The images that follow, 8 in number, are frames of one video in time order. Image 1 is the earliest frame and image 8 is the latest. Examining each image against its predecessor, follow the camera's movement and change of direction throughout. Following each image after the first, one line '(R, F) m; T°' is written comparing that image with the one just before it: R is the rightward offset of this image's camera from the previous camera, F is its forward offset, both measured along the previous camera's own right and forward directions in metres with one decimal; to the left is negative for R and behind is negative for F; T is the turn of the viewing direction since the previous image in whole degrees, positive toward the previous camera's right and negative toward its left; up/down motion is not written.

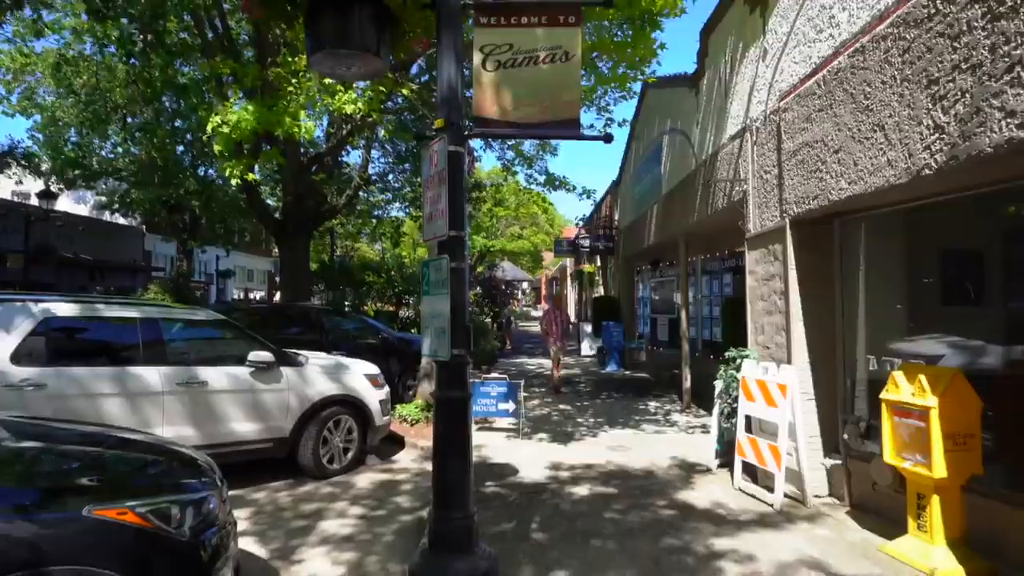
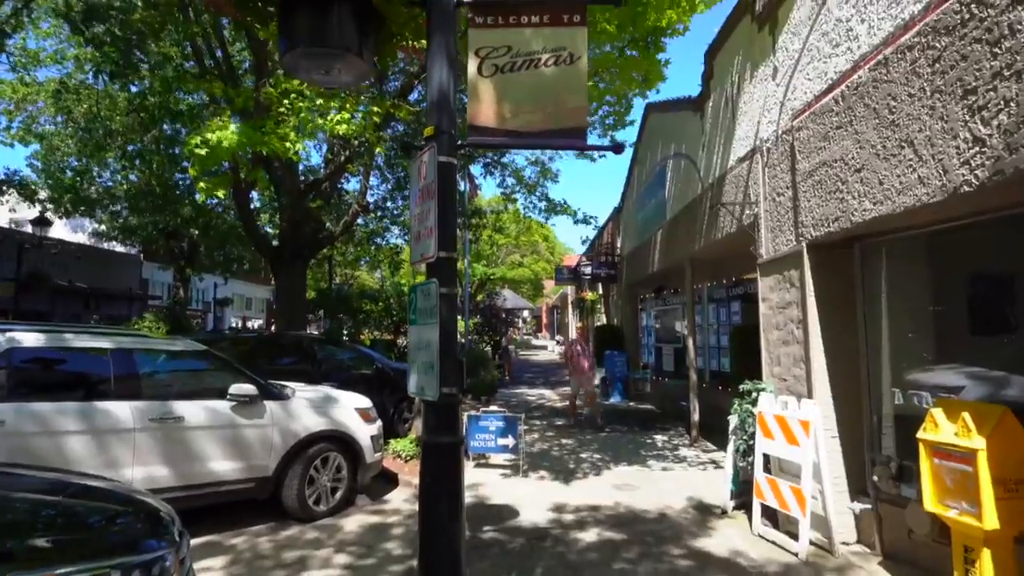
(0.0, +0.4) m; 0°
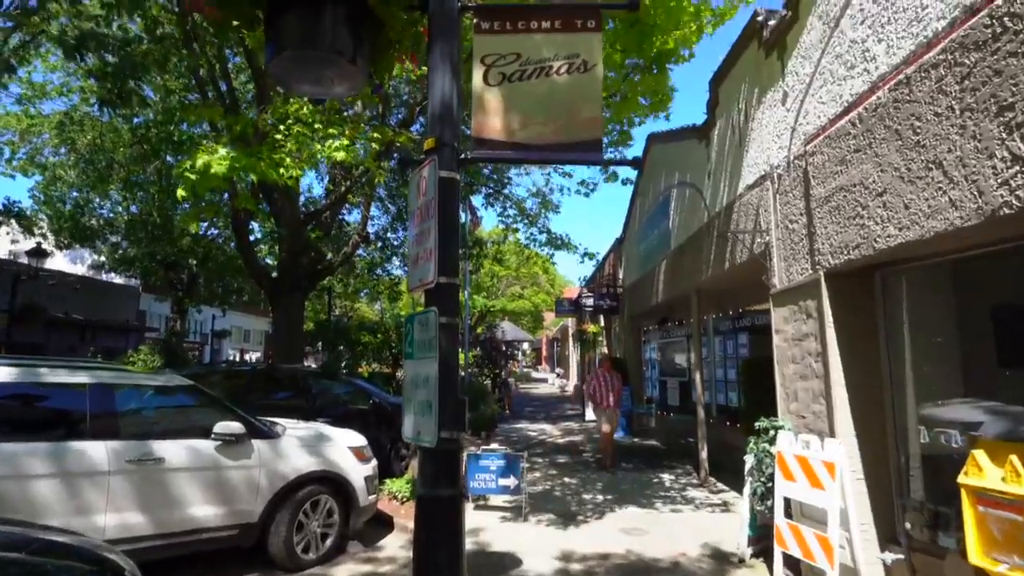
(0.0, +0.3) m; 0°
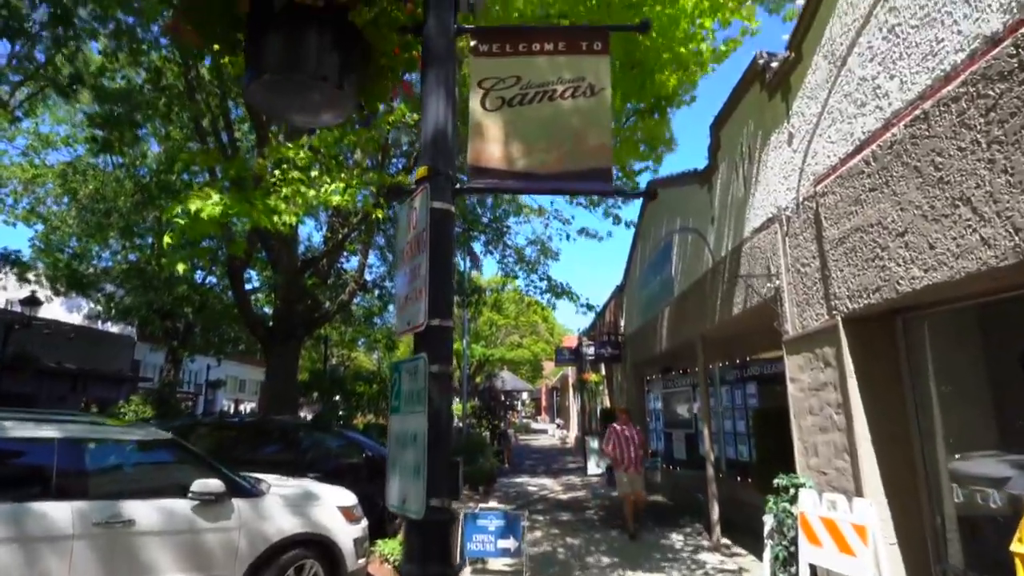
(0.0, +0.3) m; 0°
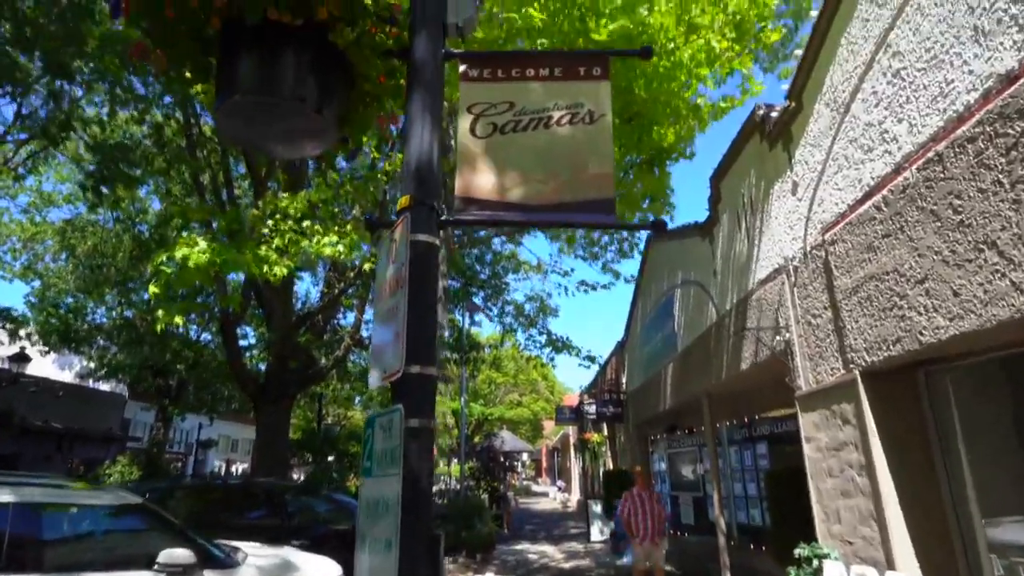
(0.0, +0.3) m; 0°
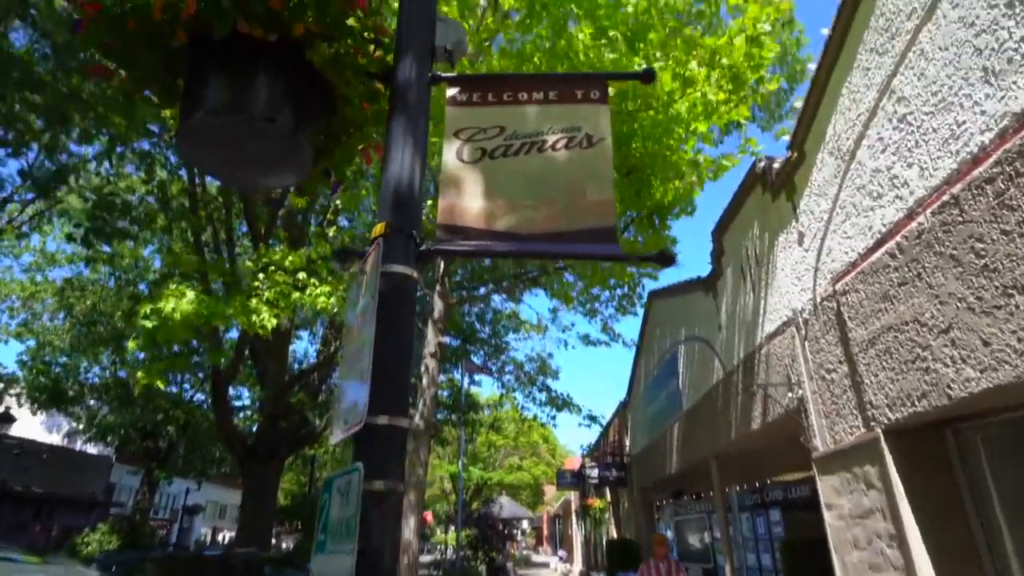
(0.0, +0.3) m; 0°
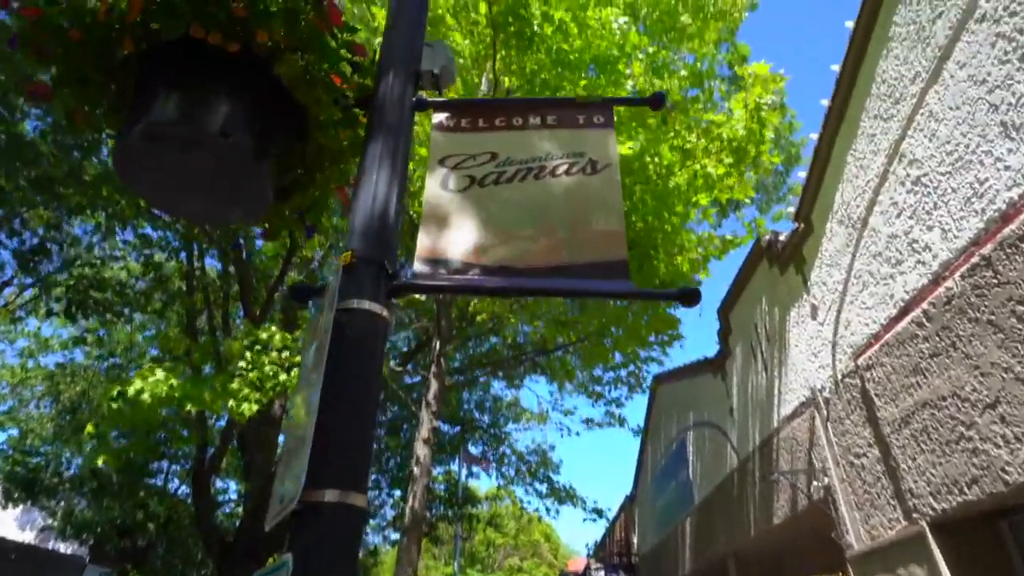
(0.0, +0.3) m; 0°
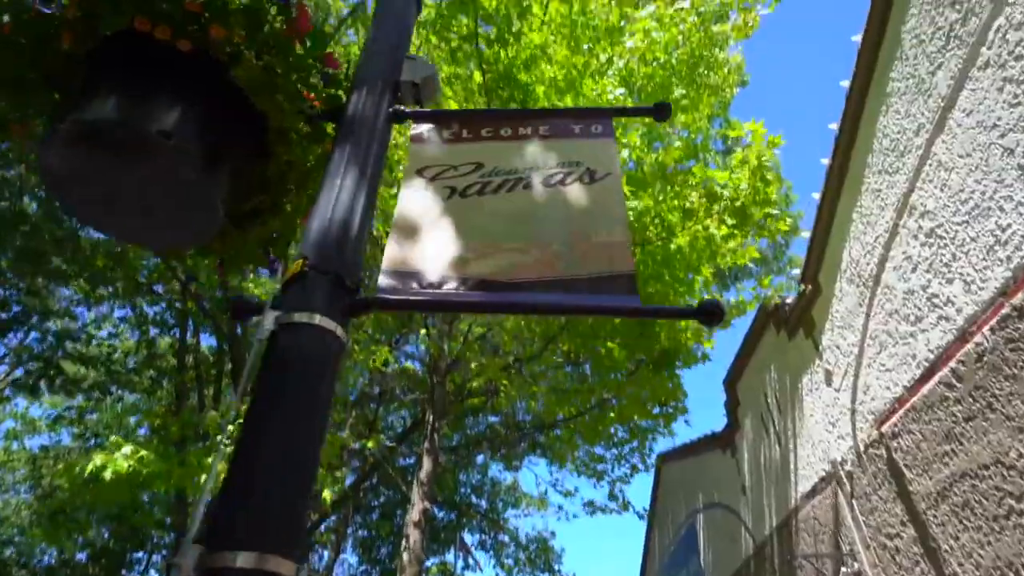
(0.0, +0.3) m; 0°
